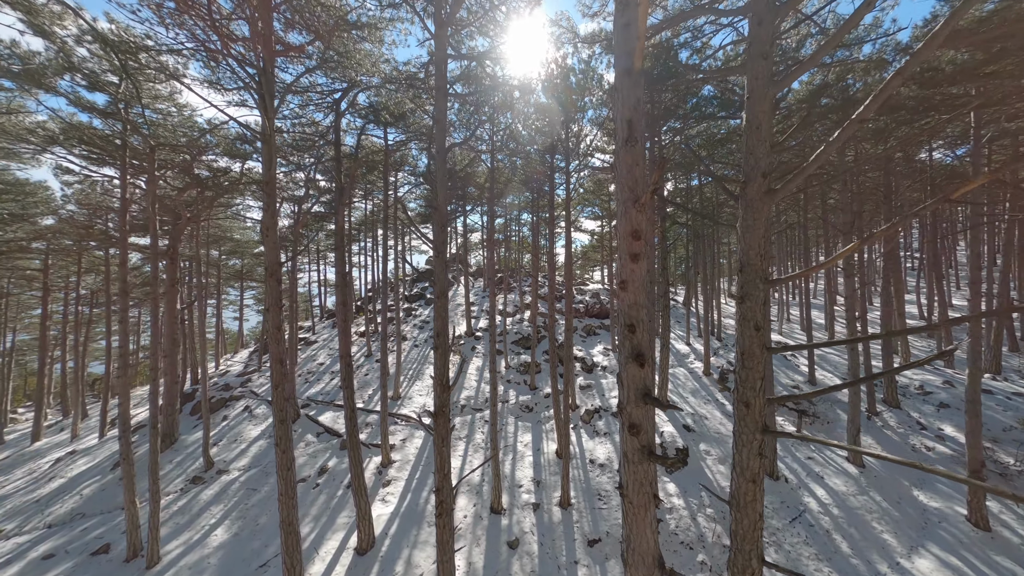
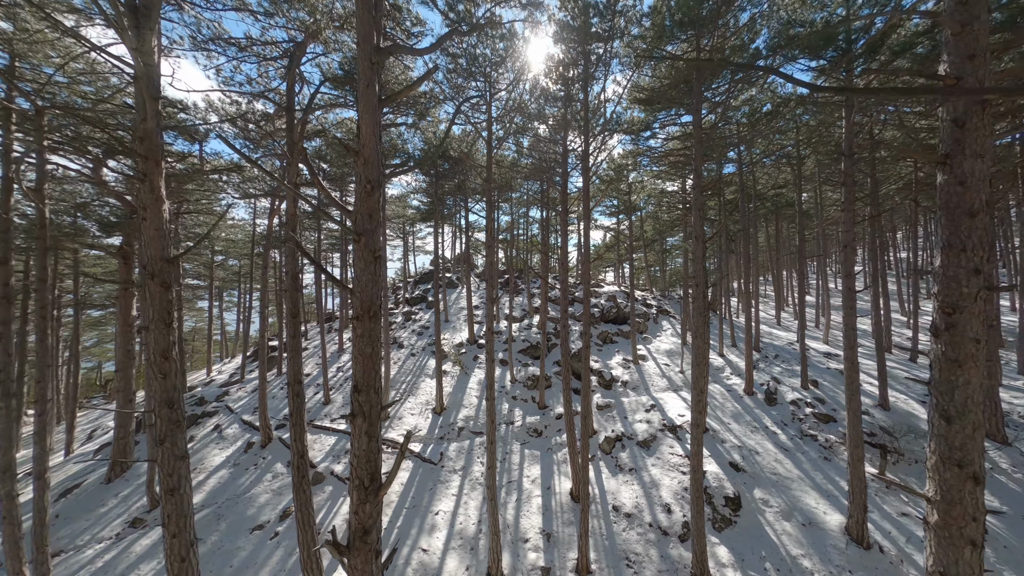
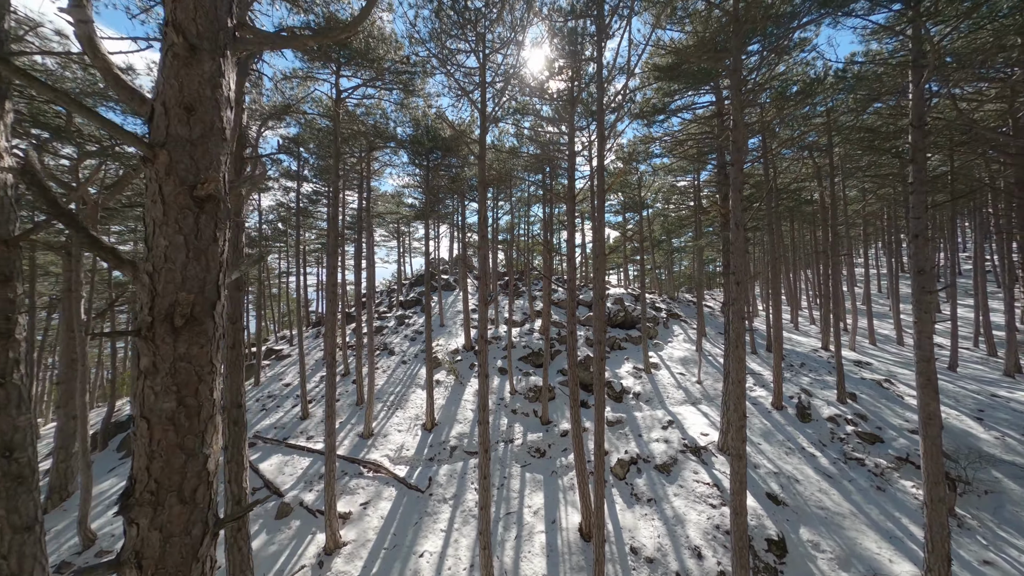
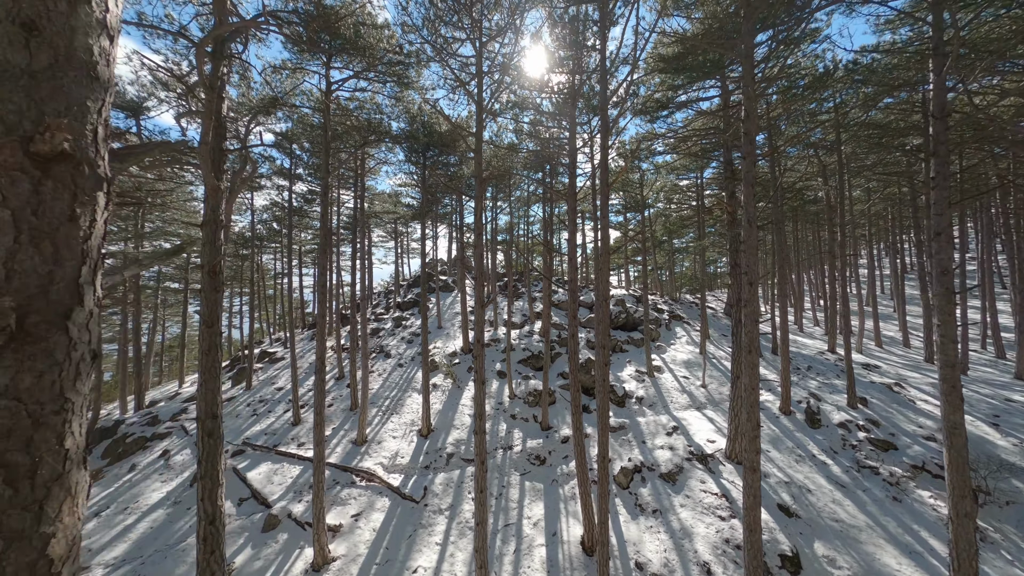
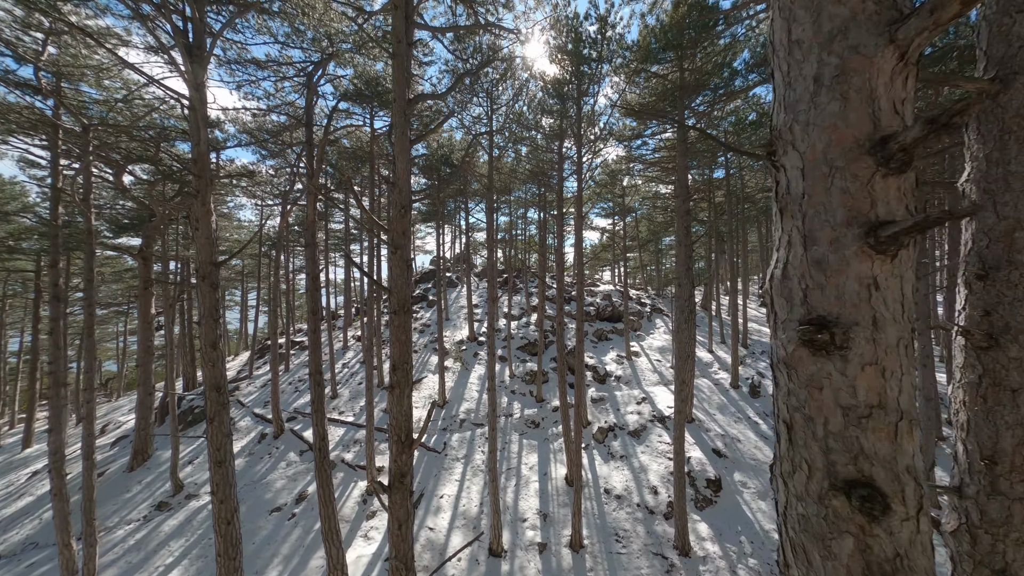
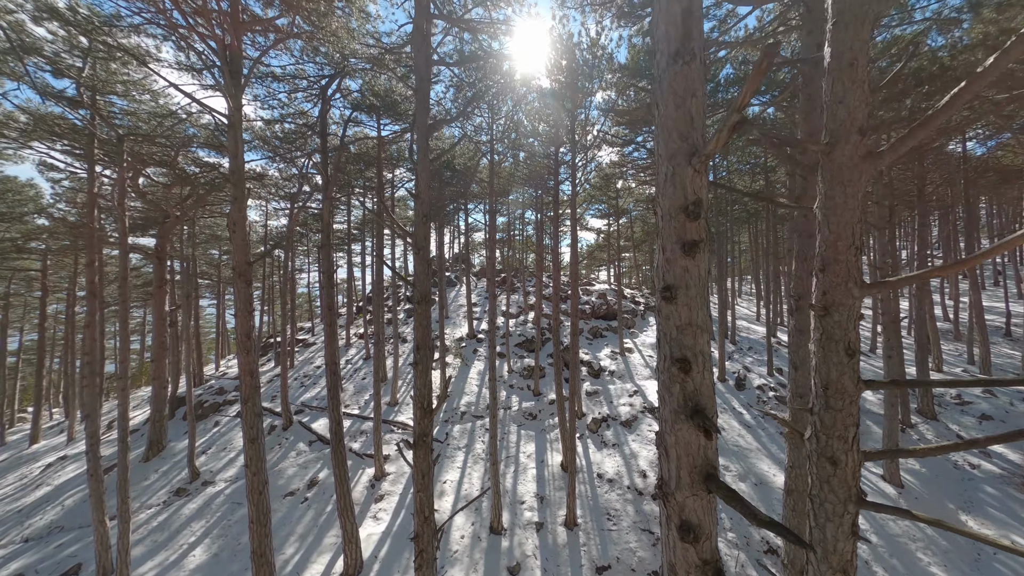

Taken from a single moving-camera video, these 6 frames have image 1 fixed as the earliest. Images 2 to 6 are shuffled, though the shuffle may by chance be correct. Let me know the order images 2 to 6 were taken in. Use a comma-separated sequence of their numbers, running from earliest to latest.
6, 5, 2, 3, 4
